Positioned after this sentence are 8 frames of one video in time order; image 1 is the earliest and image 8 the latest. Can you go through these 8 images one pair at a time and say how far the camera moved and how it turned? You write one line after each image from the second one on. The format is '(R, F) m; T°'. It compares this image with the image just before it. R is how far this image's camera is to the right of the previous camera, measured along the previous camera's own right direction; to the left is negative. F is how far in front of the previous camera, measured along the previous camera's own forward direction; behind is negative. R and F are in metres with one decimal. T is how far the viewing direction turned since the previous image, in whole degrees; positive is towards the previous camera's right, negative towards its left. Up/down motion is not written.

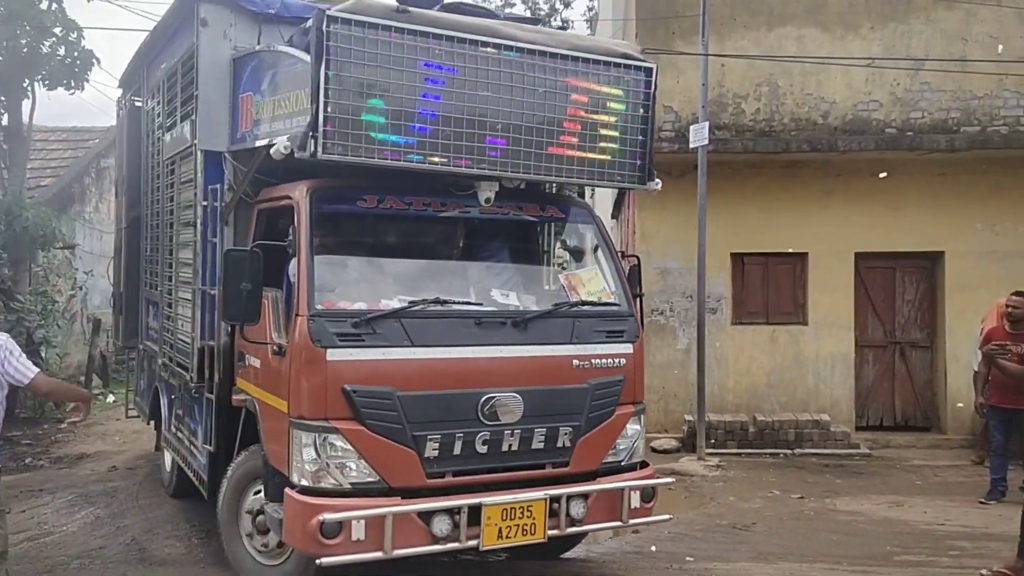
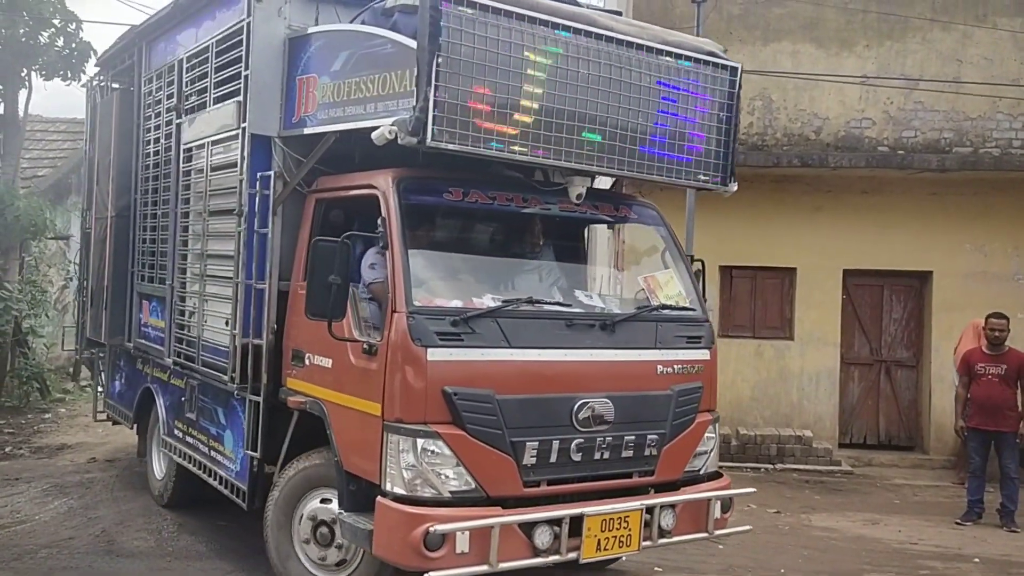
(+0.2, 0.0) m; 0°
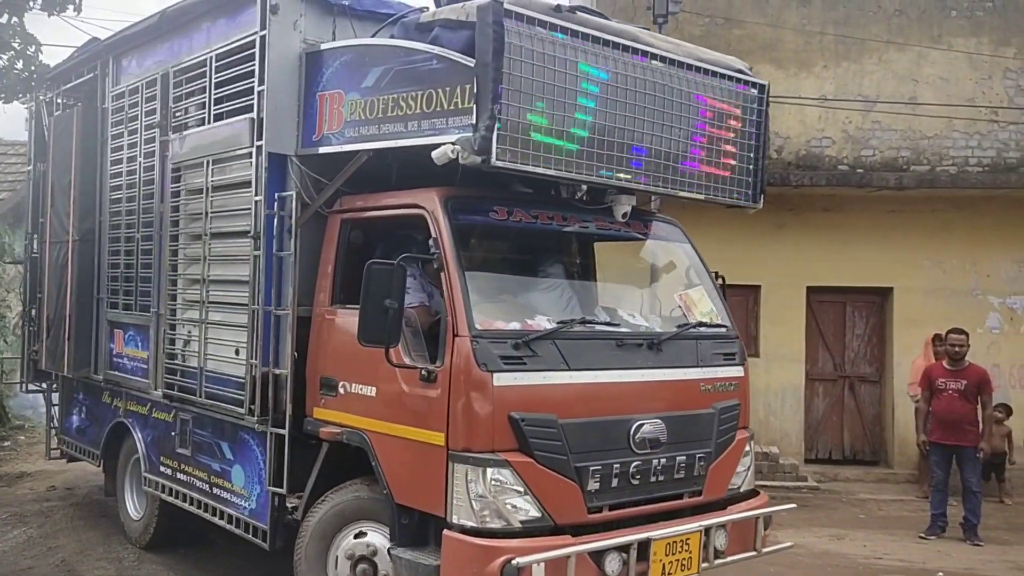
(-0.5, +0.2) m; +4°
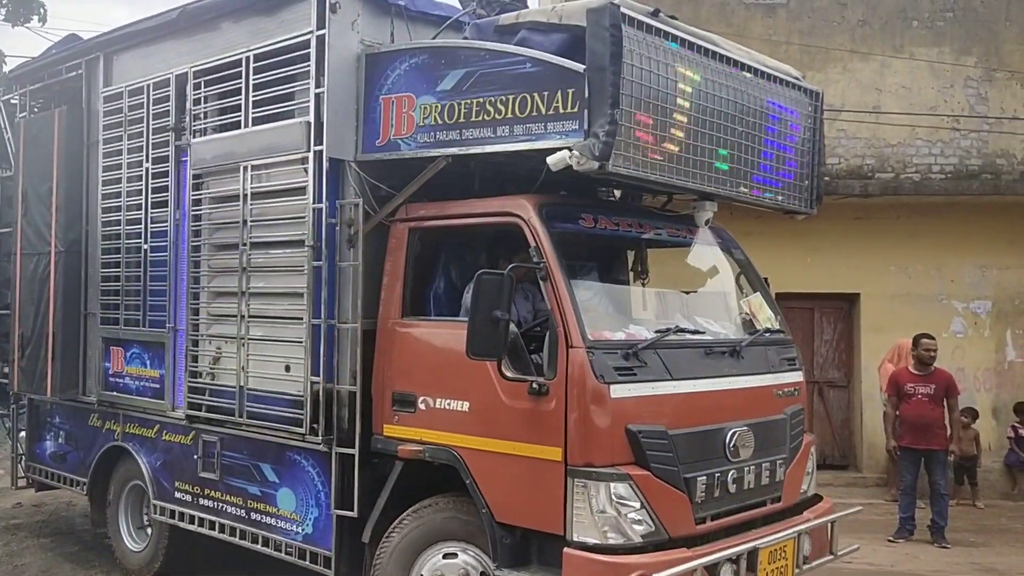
(-0.7, +0.1) m; +4°
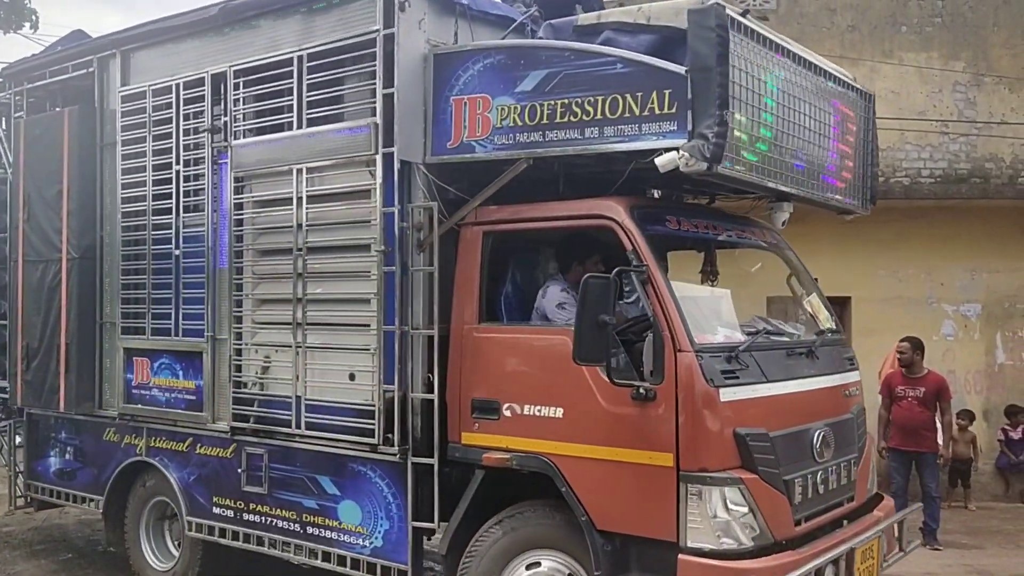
(-0.5, +0.1) m; +3°
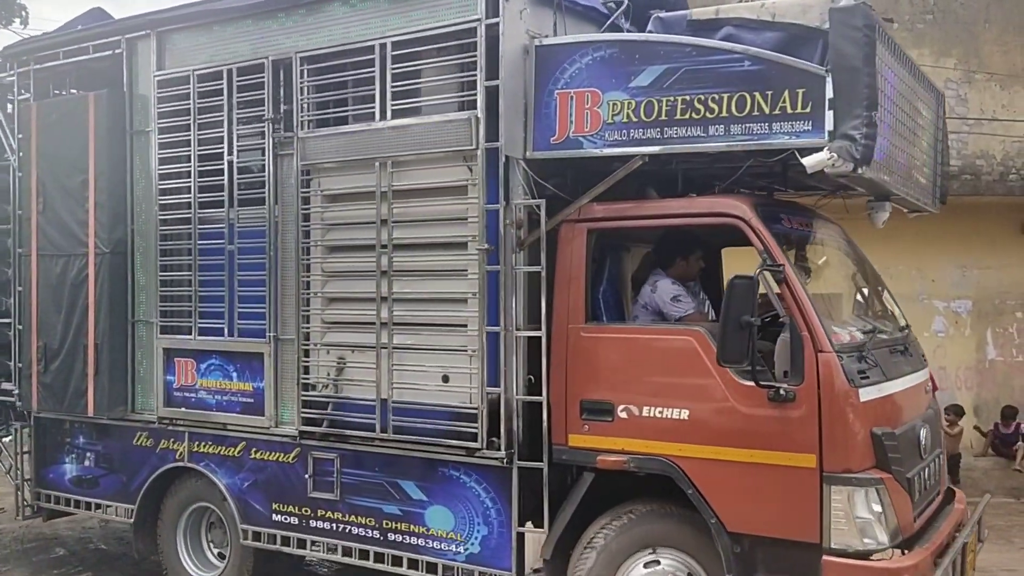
(-0.8, +0.1) m; +5°
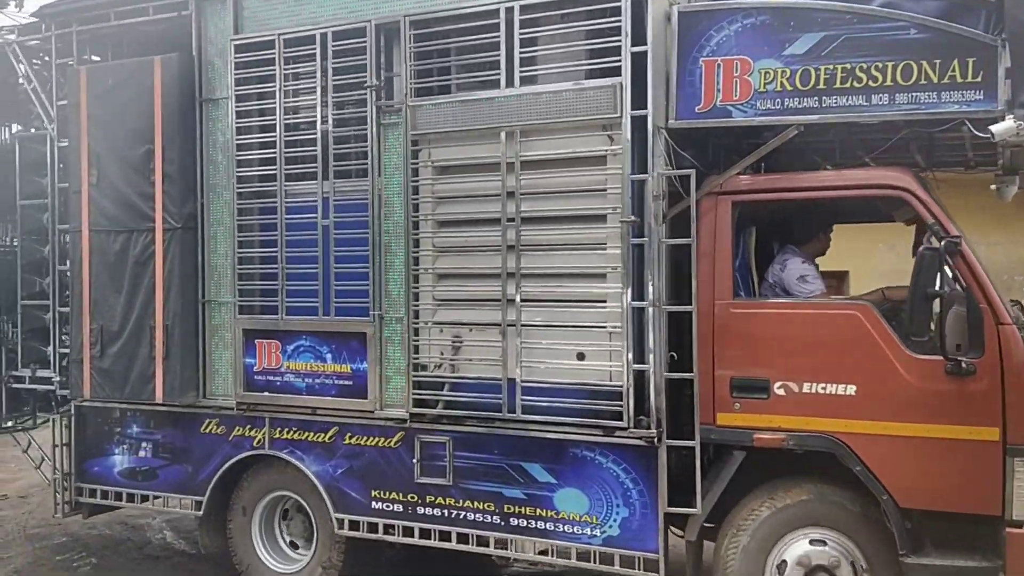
(-0.9, +0.2) m; +5°
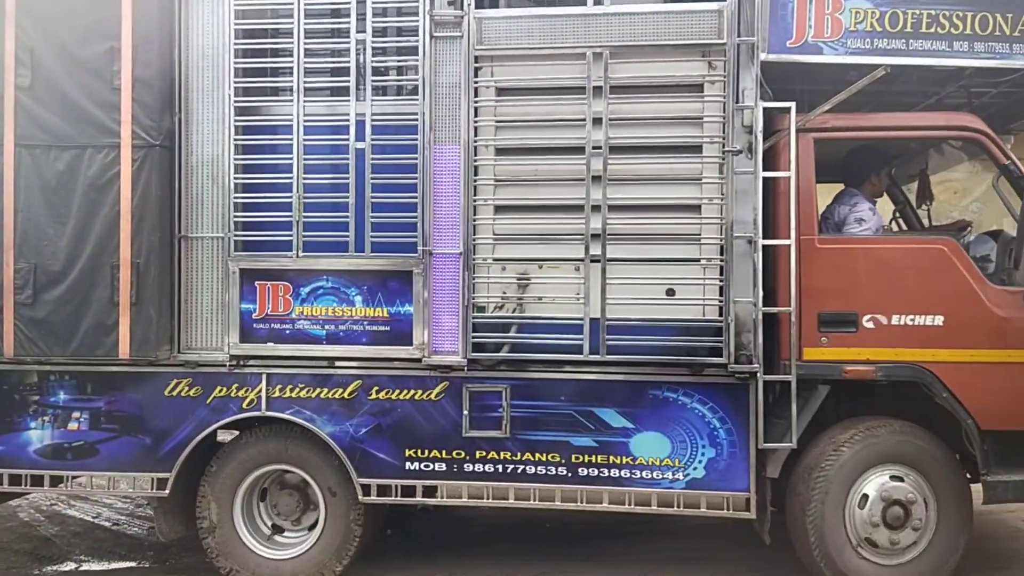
(-1.6, +0.6) m; +19°
